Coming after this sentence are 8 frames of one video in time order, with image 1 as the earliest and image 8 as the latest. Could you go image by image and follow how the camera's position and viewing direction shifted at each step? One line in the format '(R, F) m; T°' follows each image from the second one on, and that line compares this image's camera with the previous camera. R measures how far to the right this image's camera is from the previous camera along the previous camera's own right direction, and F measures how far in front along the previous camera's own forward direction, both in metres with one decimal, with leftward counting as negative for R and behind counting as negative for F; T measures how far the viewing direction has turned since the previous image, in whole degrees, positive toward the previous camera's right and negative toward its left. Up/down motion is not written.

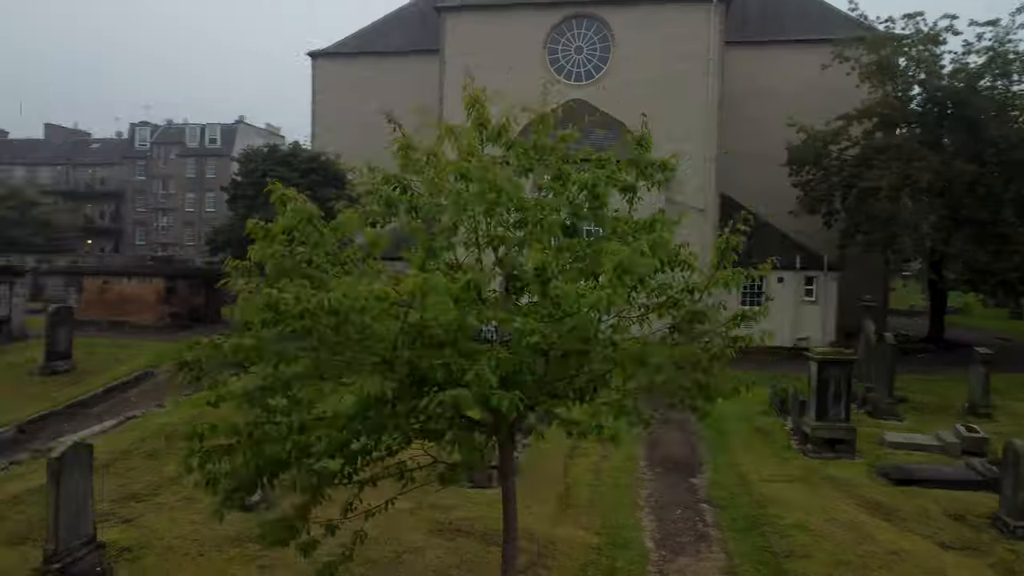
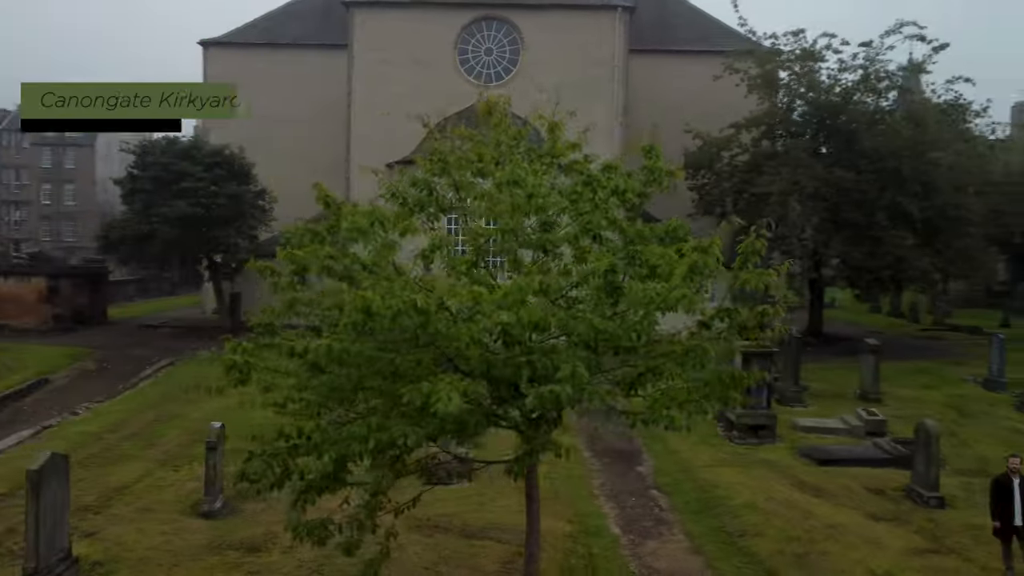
(-1.2, -0.2) m; +9°
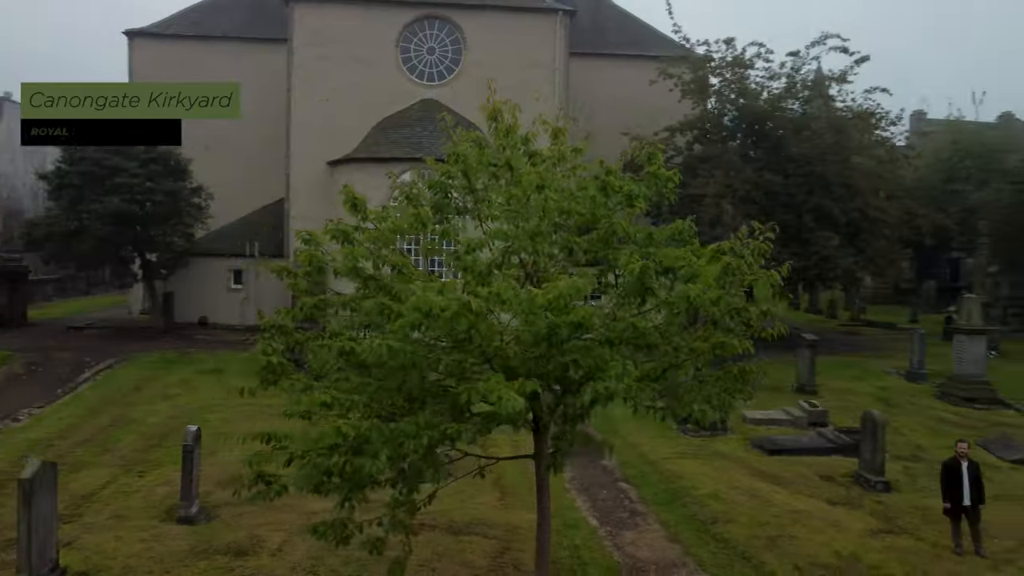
(-0.8, -0.1) m; +6°
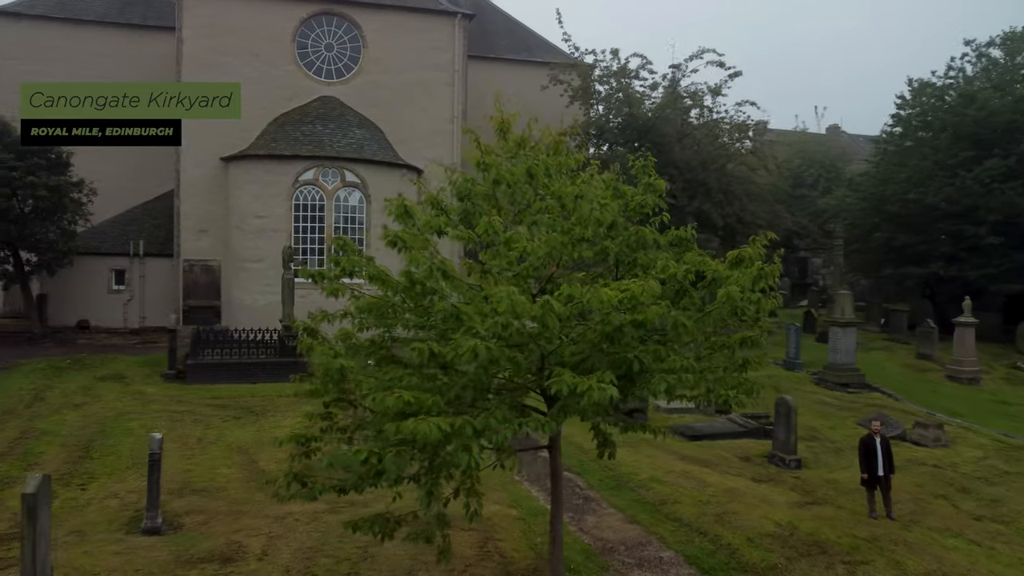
(-1.4, -0.3) m; +11°
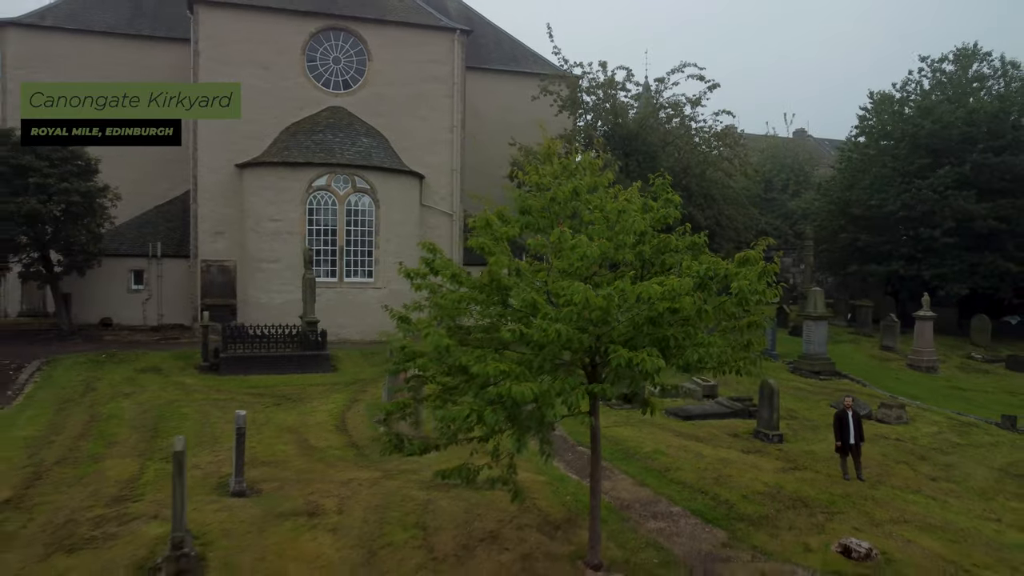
(-0.8, -1.5) m; +2°
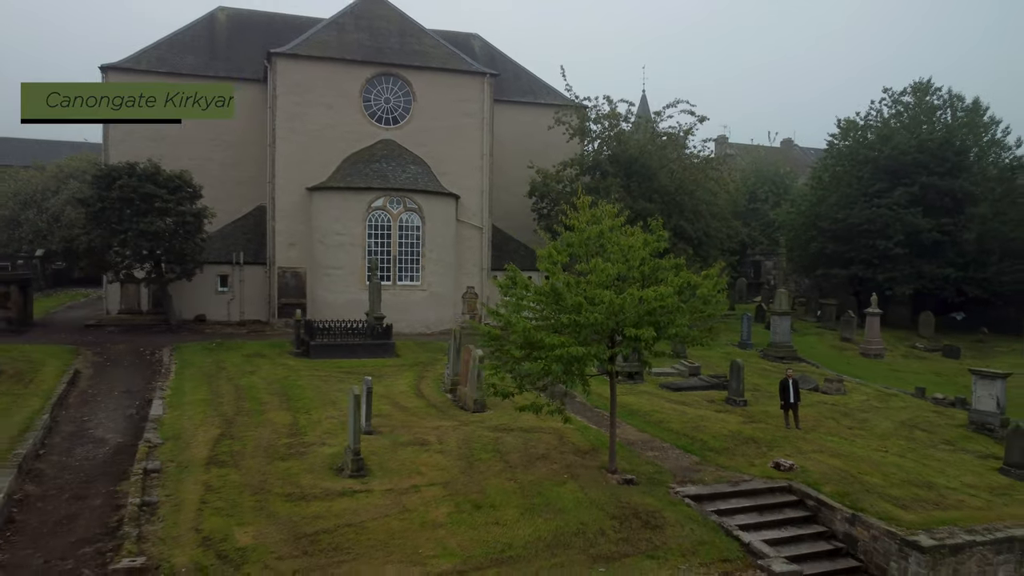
(-0.8, -4.7) m; 0°
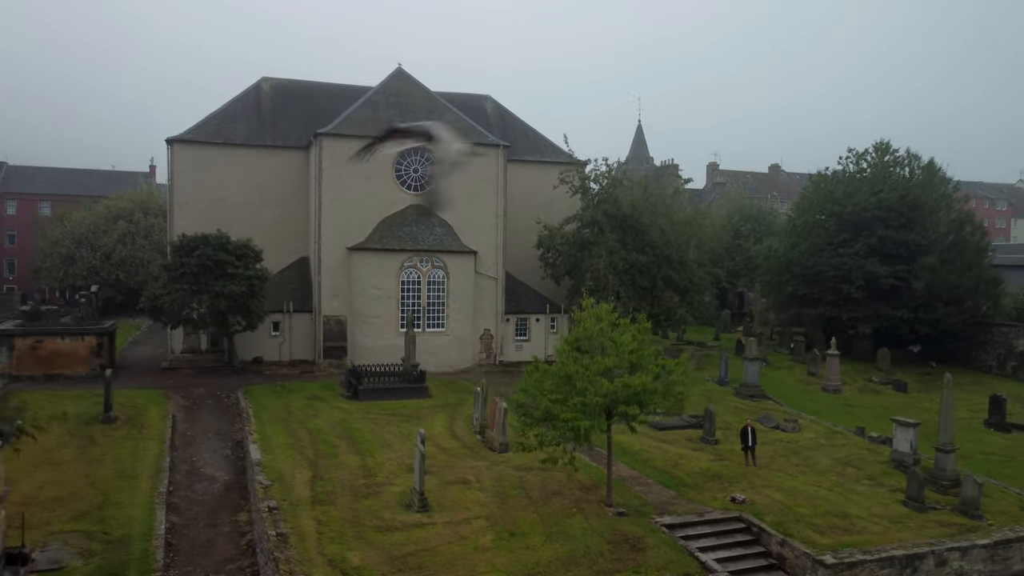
(-0.5, -4.4) m; 0°
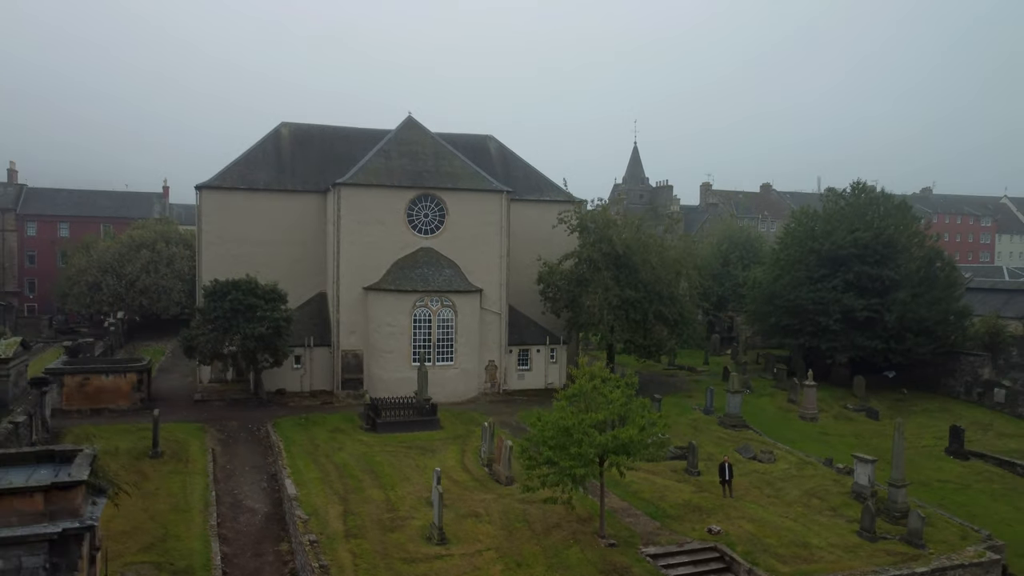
(-0.2, -2.7) m; 0°
